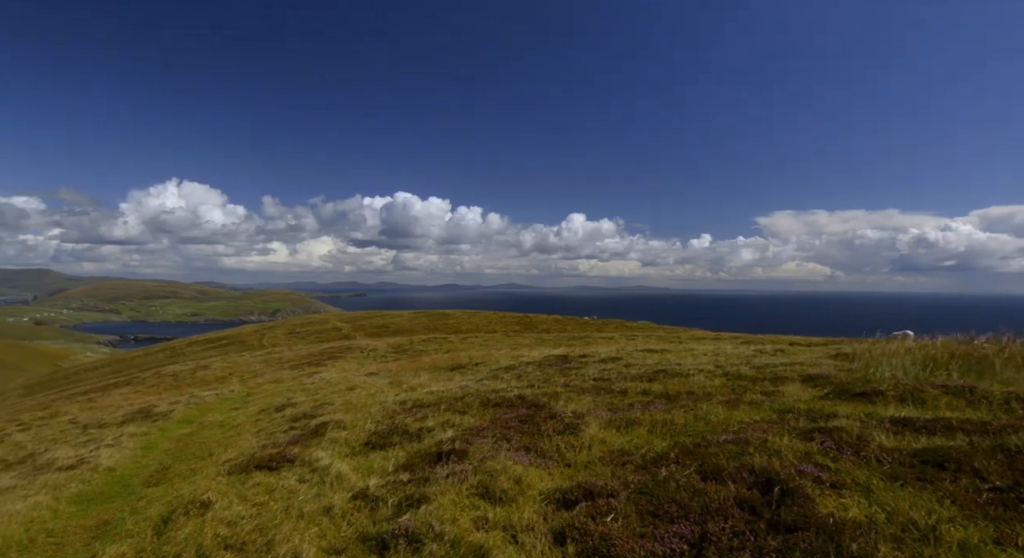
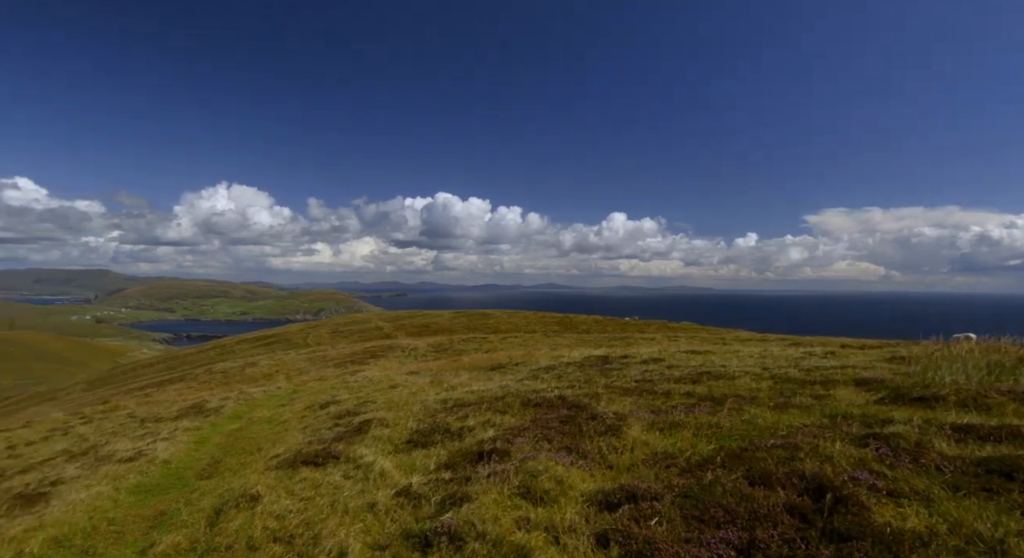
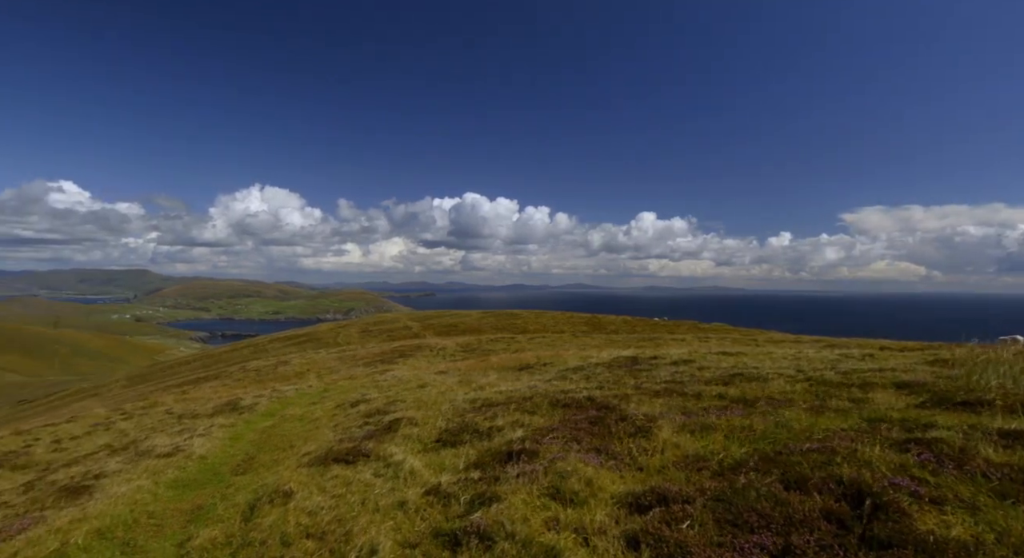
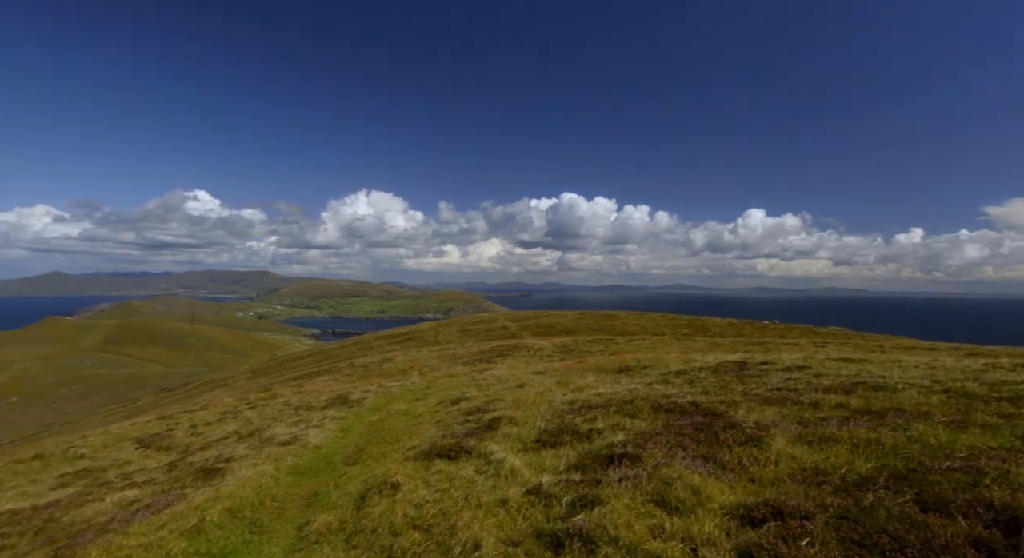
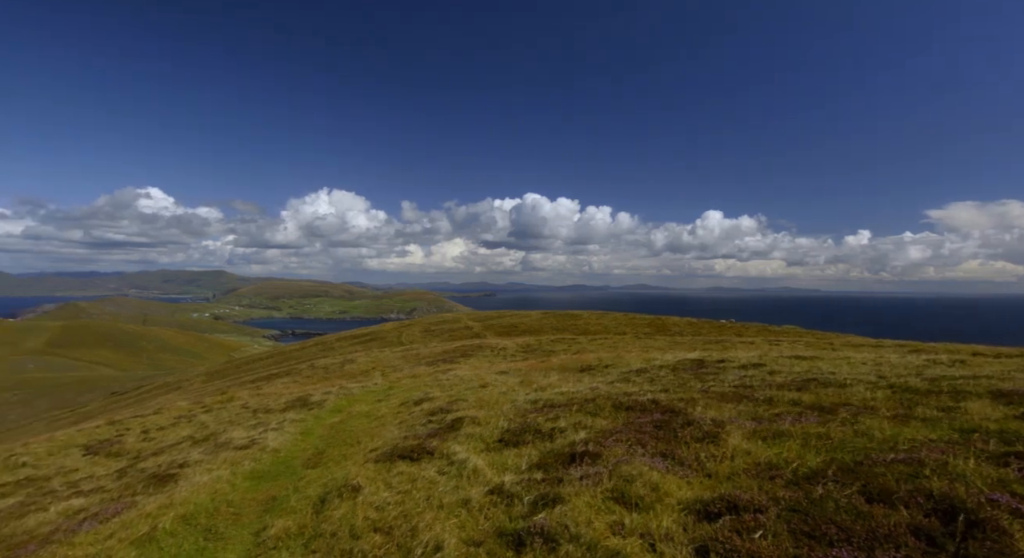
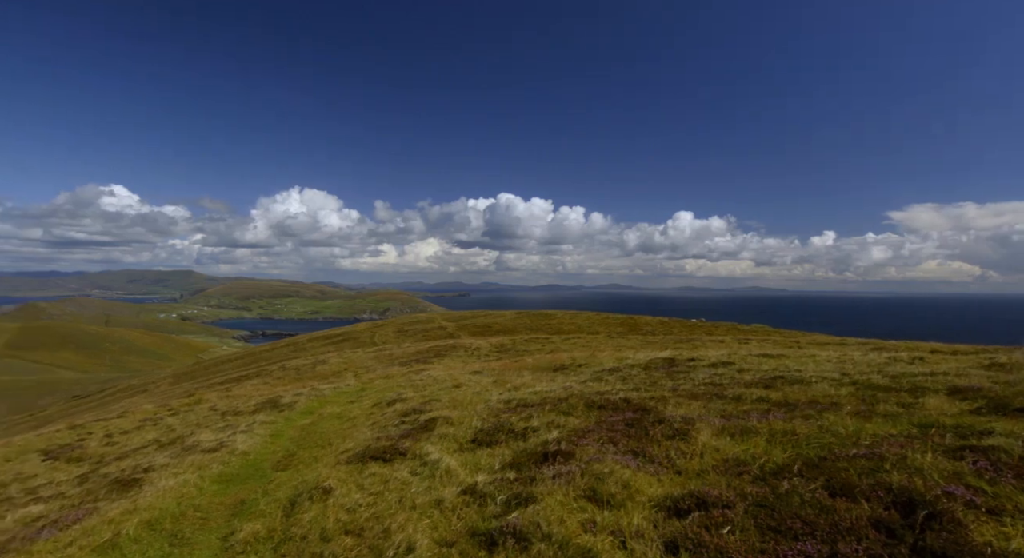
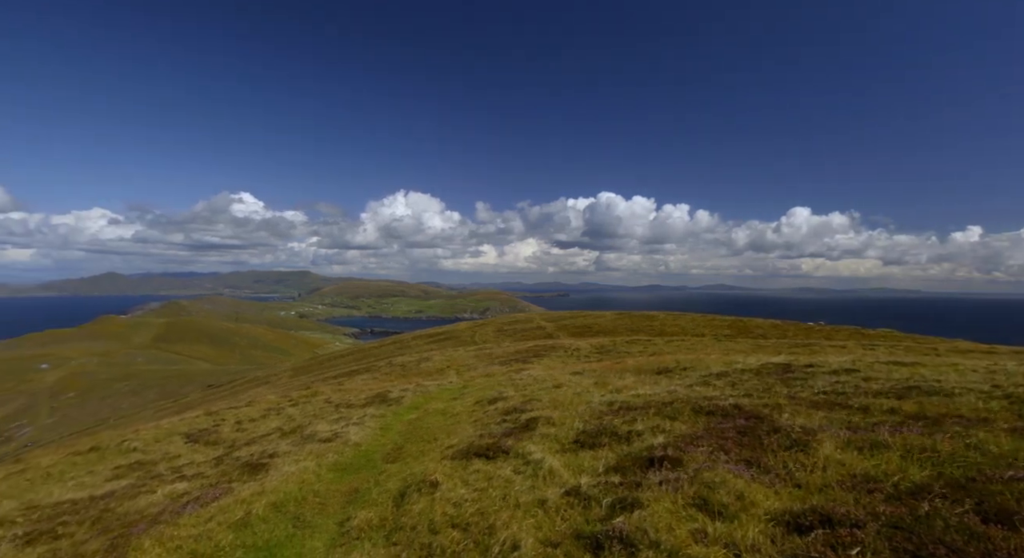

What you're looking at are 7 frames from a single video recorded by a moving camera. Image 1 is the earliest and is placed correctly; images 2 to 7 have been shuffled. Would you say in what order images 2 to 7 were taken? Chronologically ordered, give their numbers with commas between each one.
2, 3, 6, 5, 4, 7
